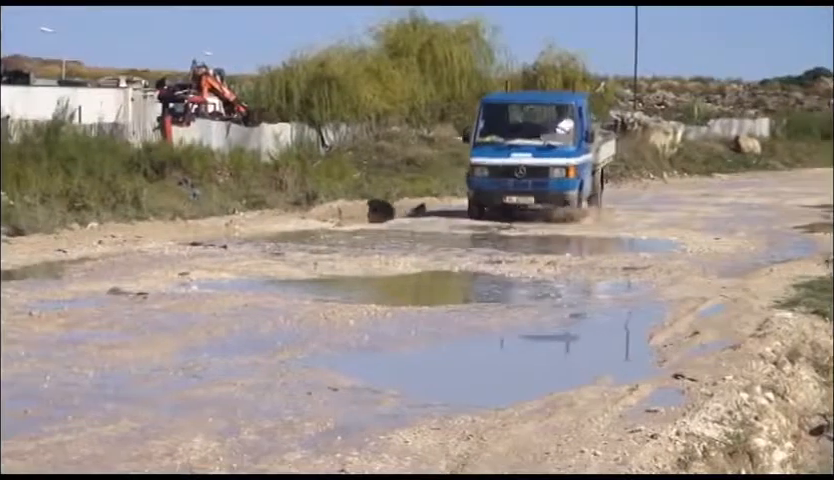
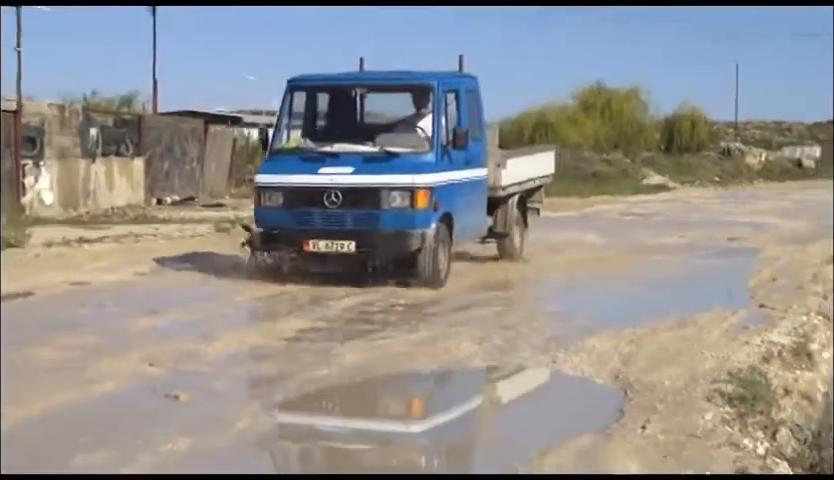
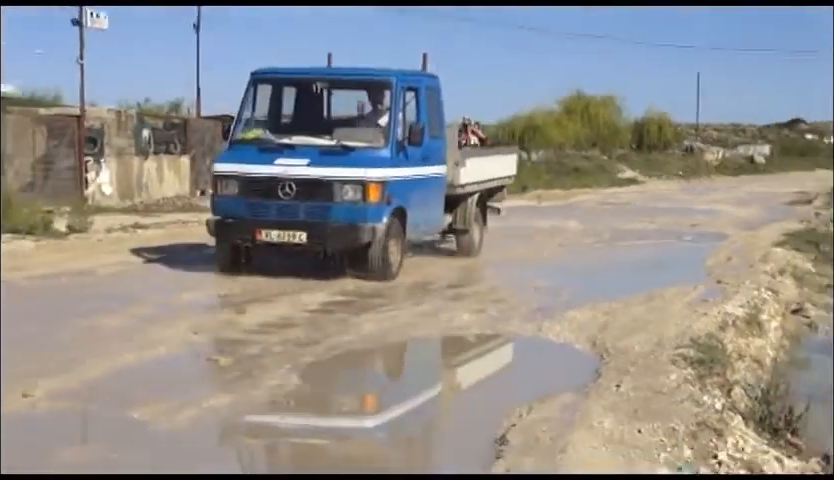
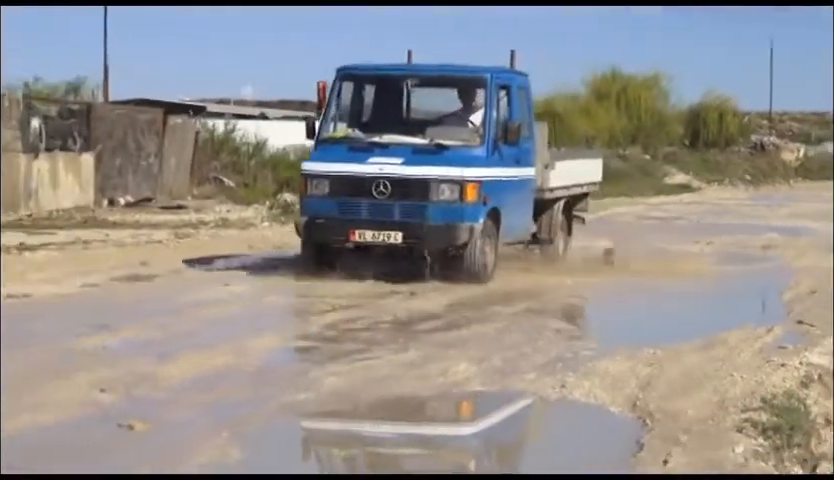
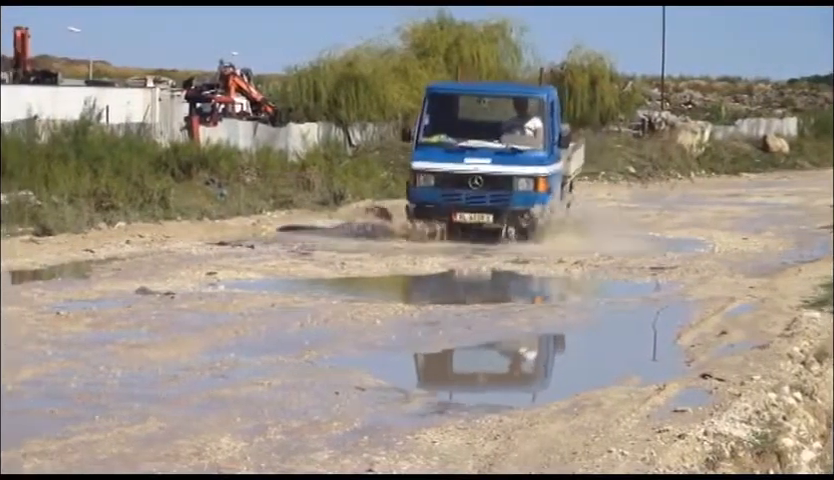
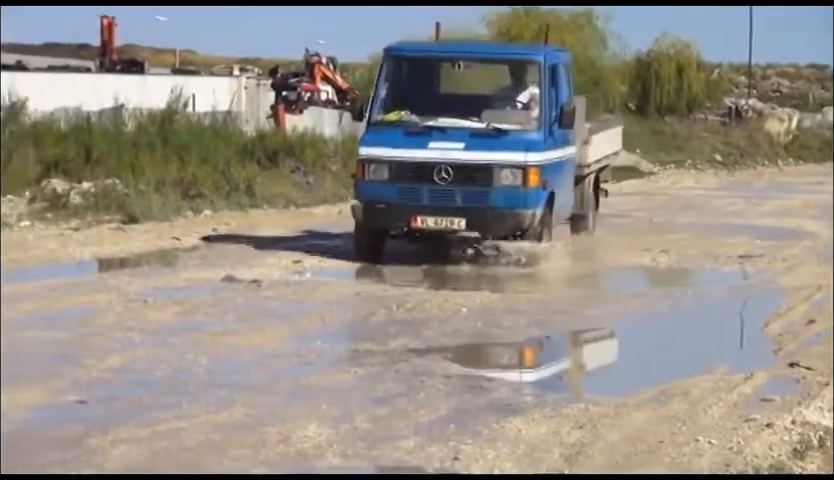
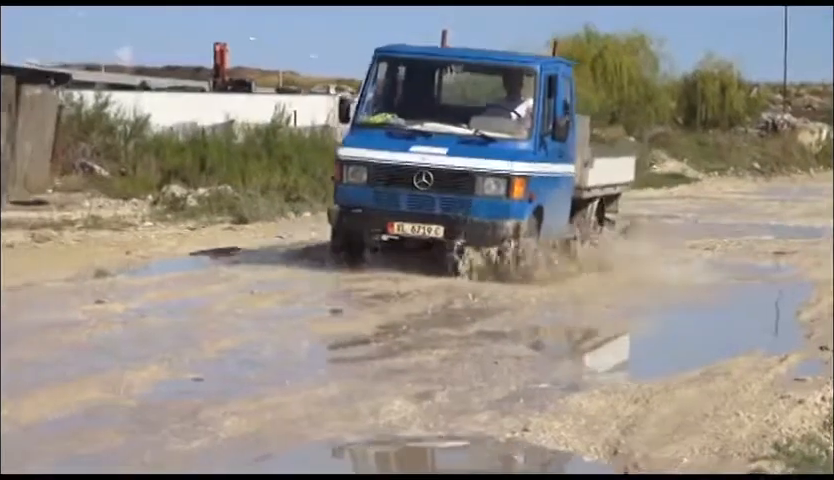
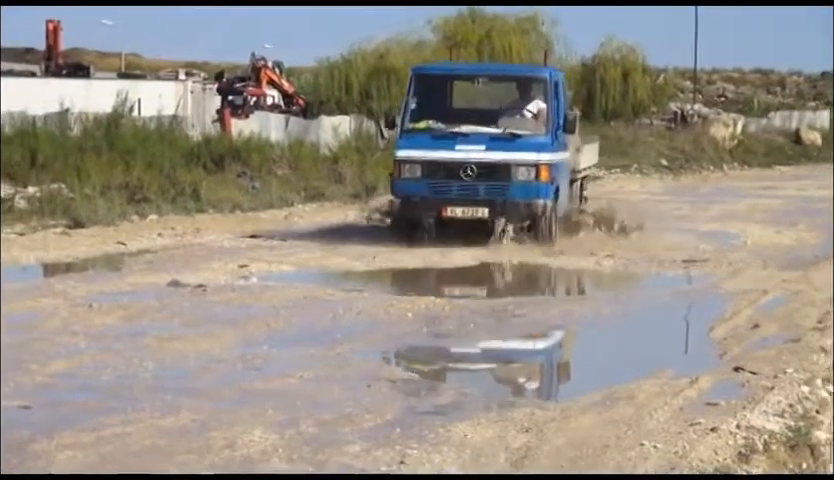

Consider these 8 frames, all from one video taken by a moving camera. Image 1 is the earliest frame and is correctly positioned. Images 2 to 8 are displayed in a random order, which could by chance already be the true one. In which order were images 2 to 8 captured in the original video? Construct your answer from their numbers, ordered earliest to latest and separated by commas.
5, 8, 6, 7, 4, 2, 3
